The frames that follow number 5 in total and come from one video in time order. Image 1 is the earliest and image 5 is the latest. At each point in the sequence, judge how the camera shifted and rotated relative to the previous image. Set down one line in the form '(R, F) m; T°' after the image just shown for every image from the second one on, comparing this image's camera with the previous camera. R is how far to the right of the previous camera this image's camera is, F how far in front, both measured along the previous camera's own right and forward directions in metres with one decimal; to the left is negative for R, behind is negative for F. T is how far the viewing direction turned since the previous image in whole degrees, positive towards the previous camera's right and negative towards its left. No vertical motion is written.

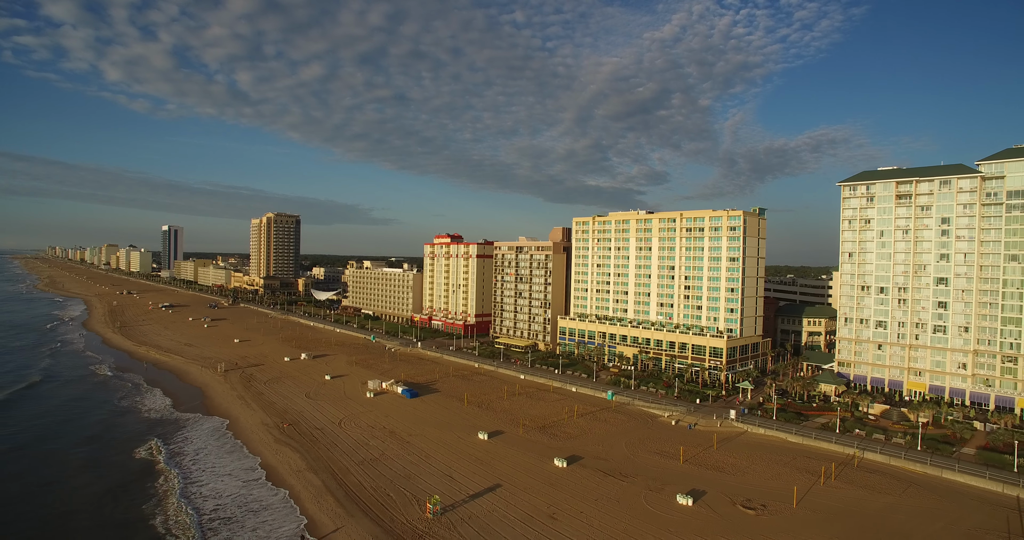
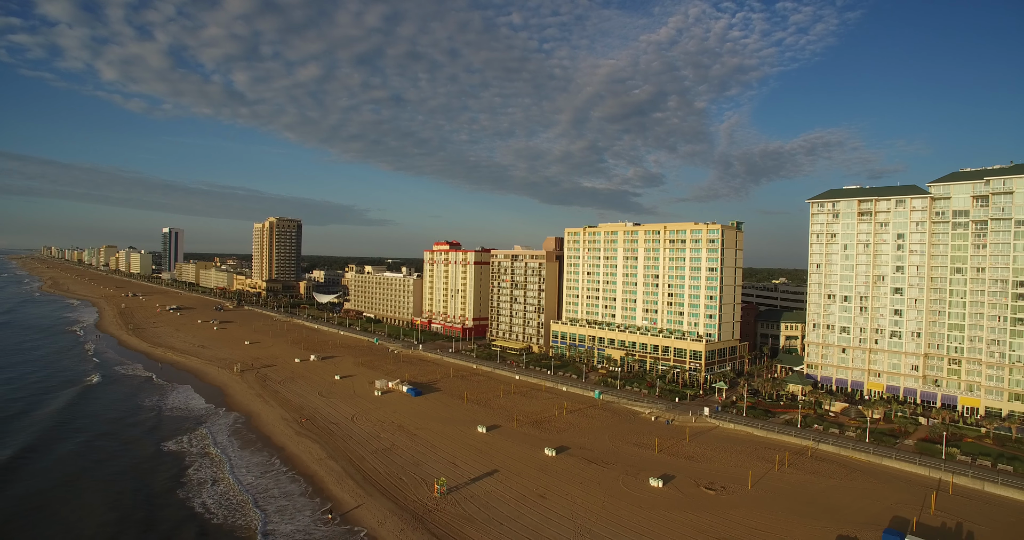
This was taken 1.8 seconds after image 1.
(0.0, -4.8) m; 0°
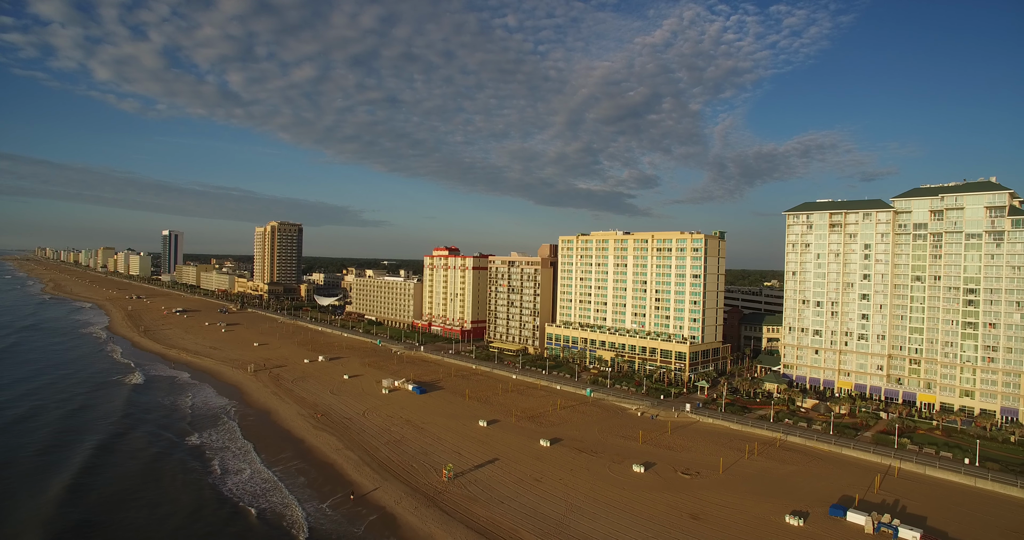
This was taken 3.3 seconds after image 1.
(-0.3, -4.4) m; +1°
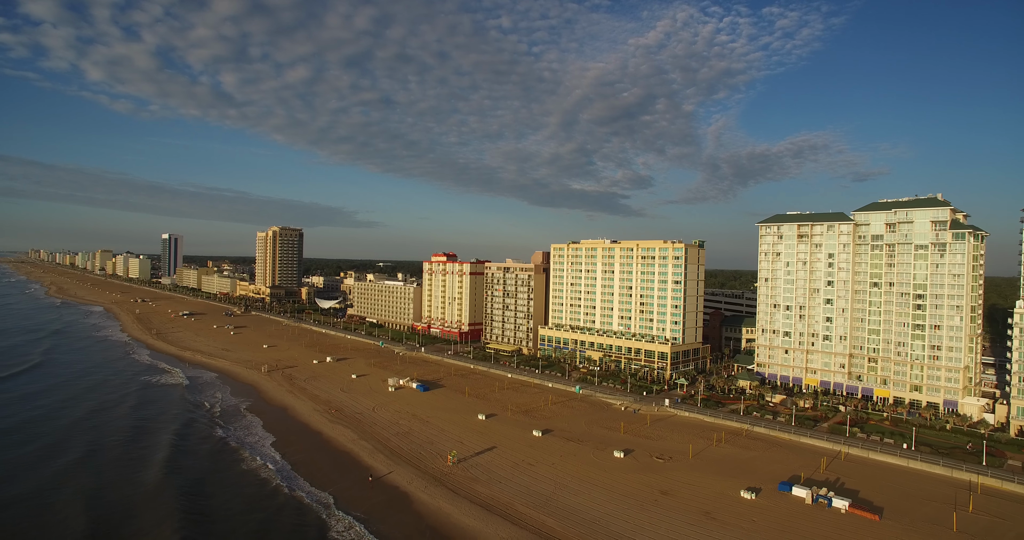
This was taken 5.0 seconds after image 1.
(-0.1, -5.5) m; +1°
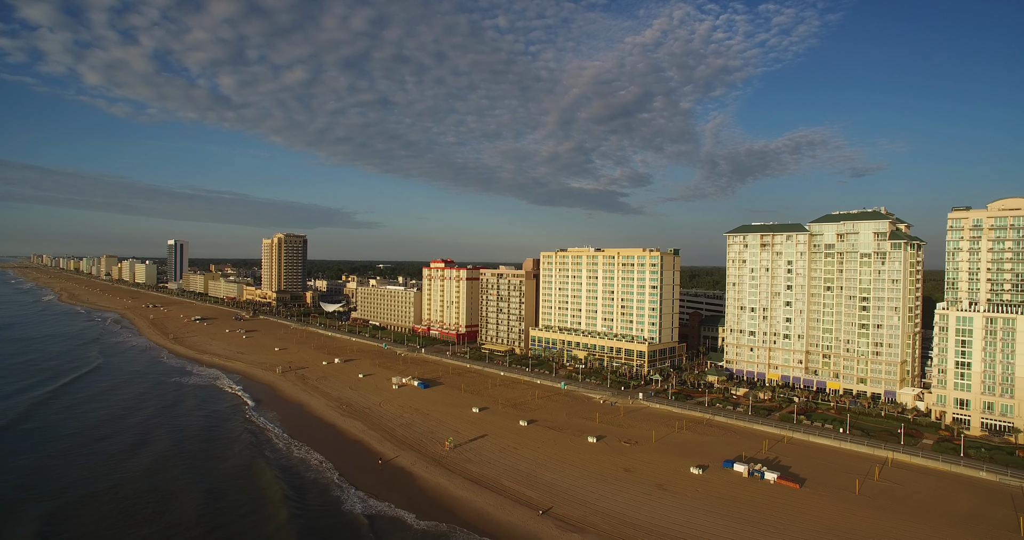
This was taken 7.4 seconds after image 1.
(+1.2, -7.2) m; 0°
